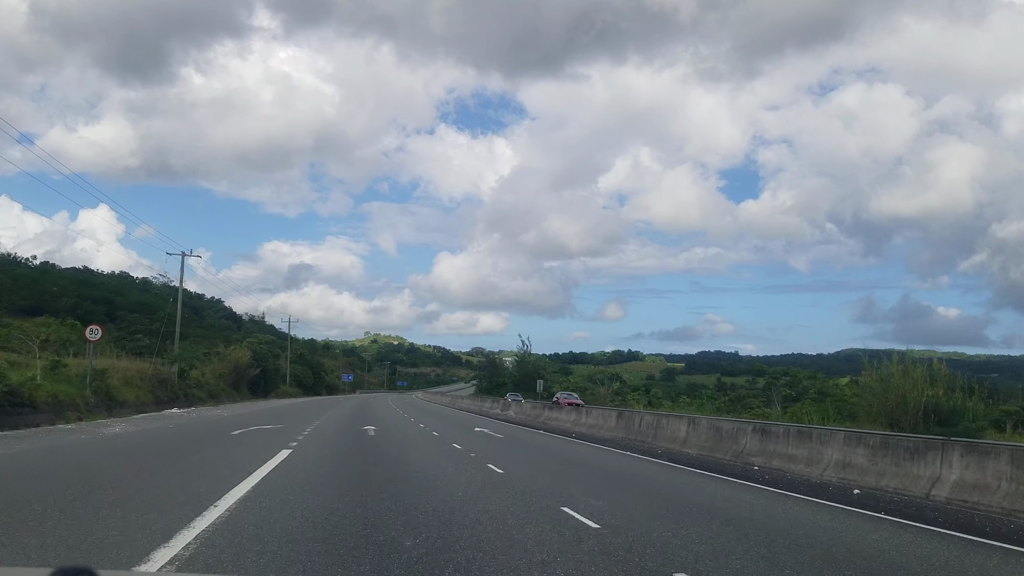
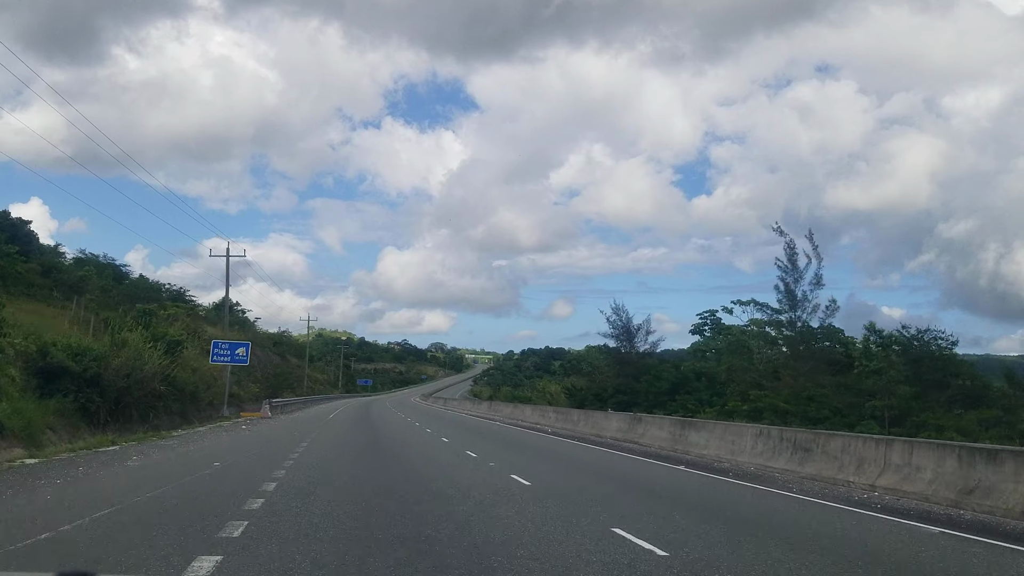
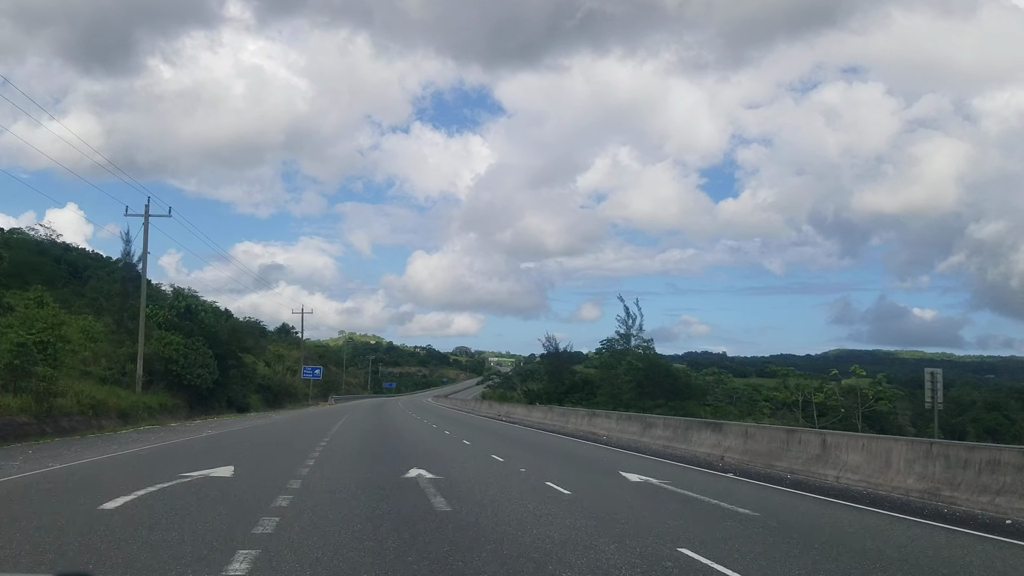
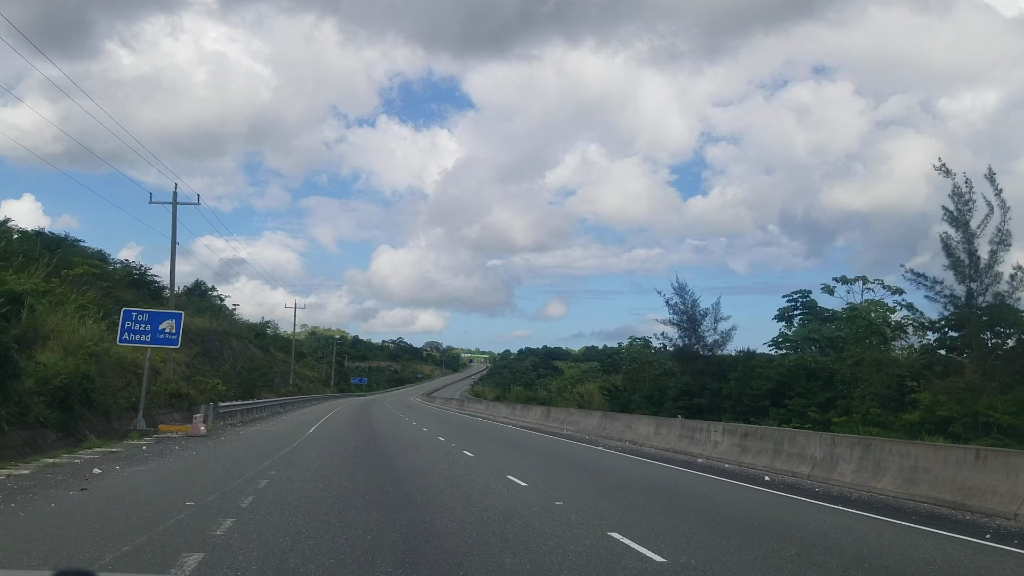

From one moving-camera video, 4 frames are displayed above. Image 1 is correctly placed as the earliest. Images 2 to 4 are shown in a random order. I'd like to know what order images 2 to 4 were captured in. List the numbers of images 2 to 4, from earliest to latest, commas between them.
3, 2, 4
